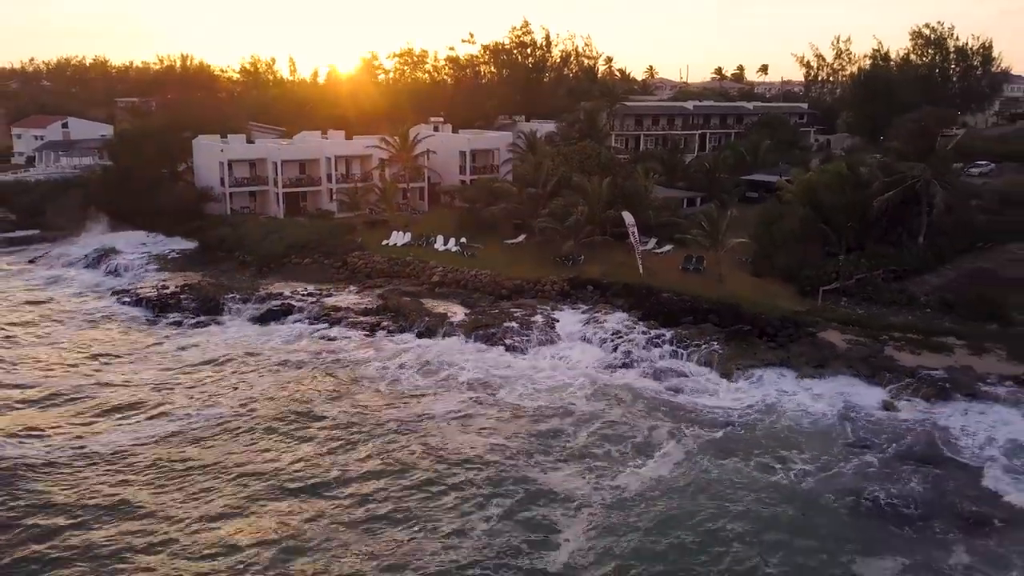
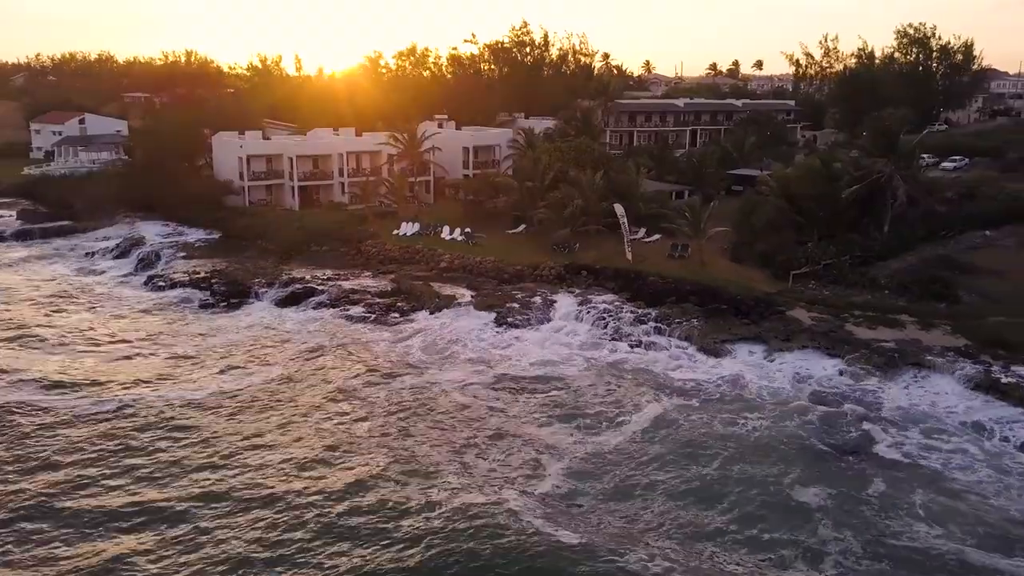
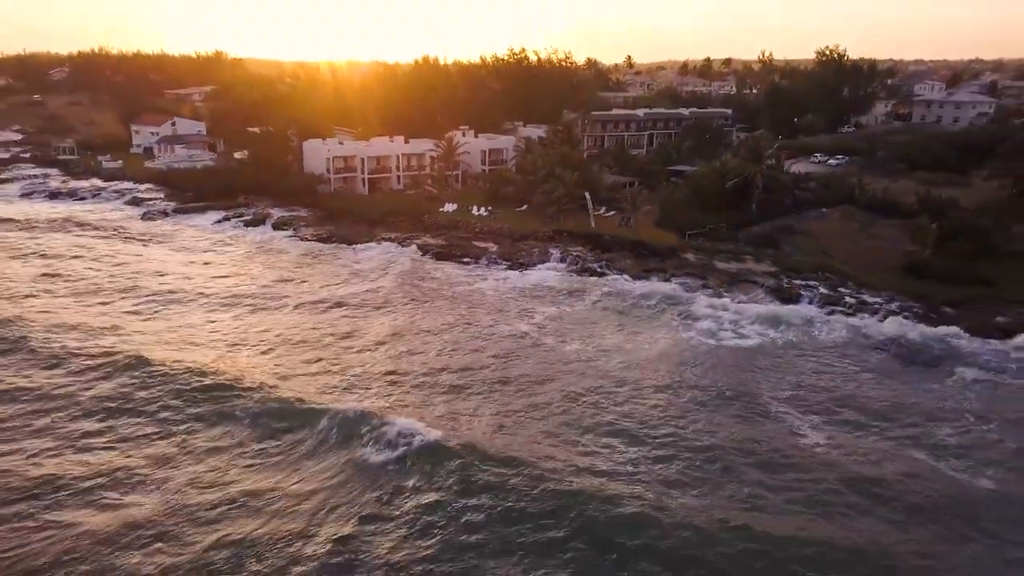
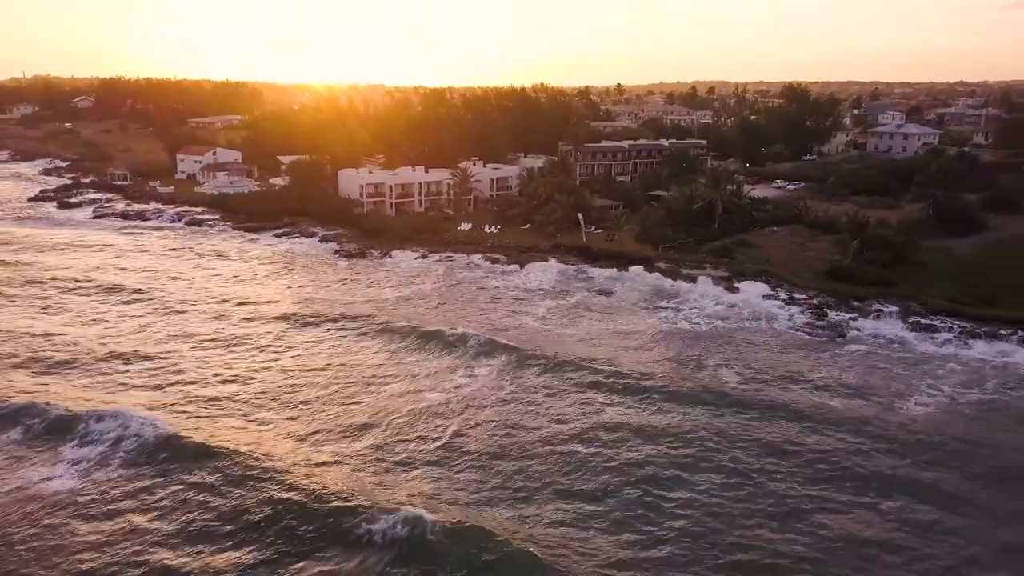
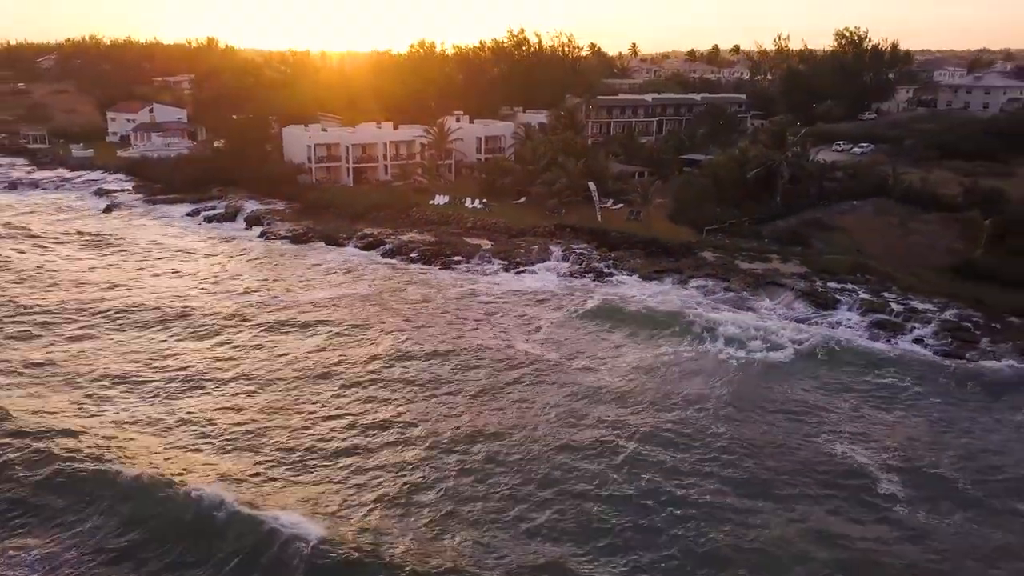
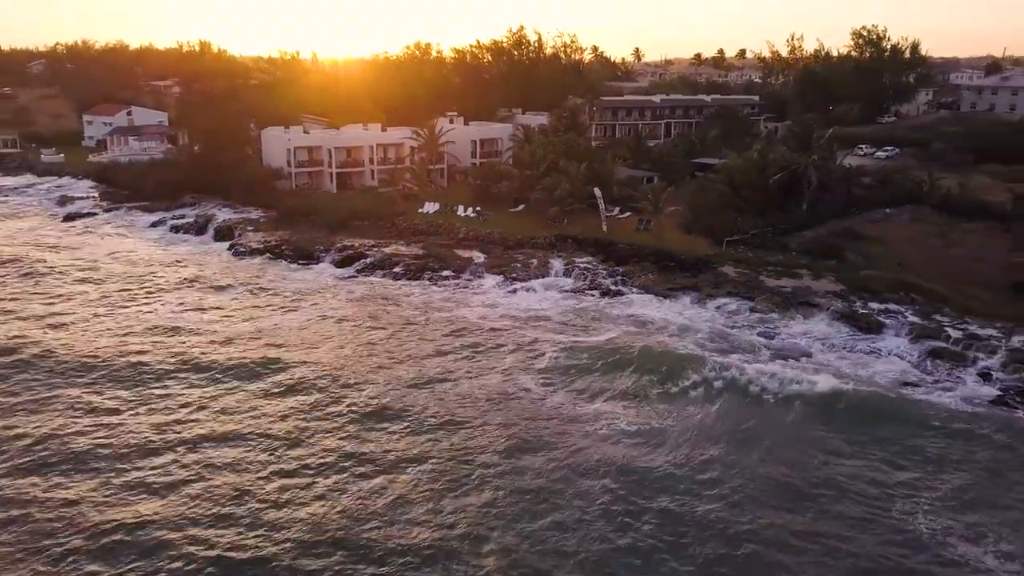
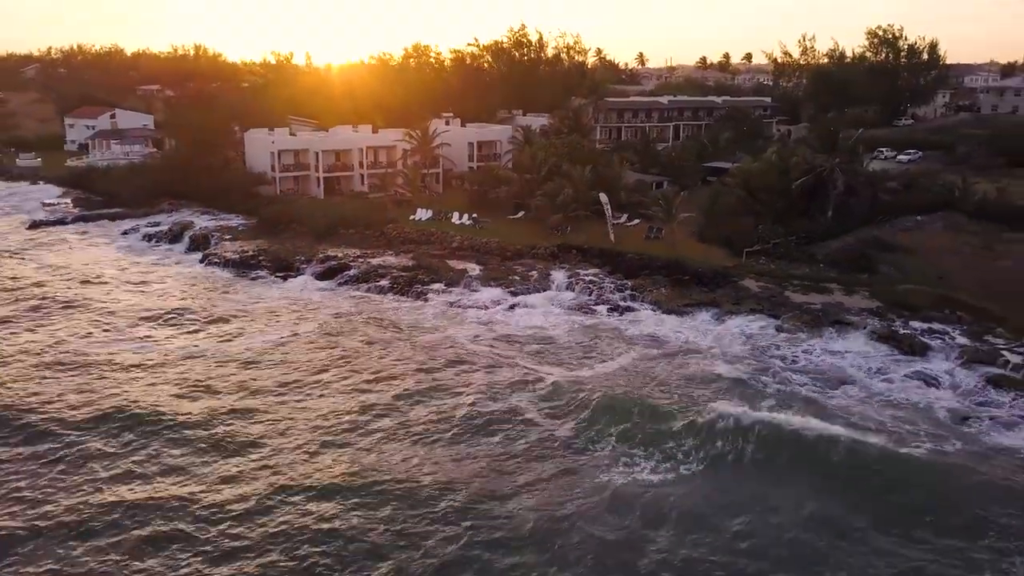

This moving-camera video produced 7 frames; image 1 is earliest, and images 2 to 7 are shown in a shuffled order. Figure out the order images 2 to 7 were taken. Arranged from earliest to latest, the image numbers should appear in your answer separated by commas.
2, 7, 6, 5, 3, 4
